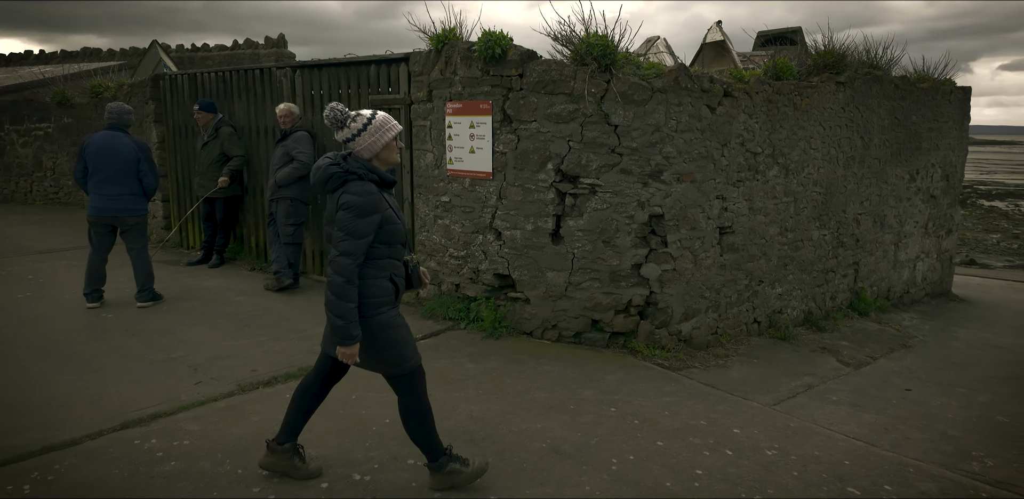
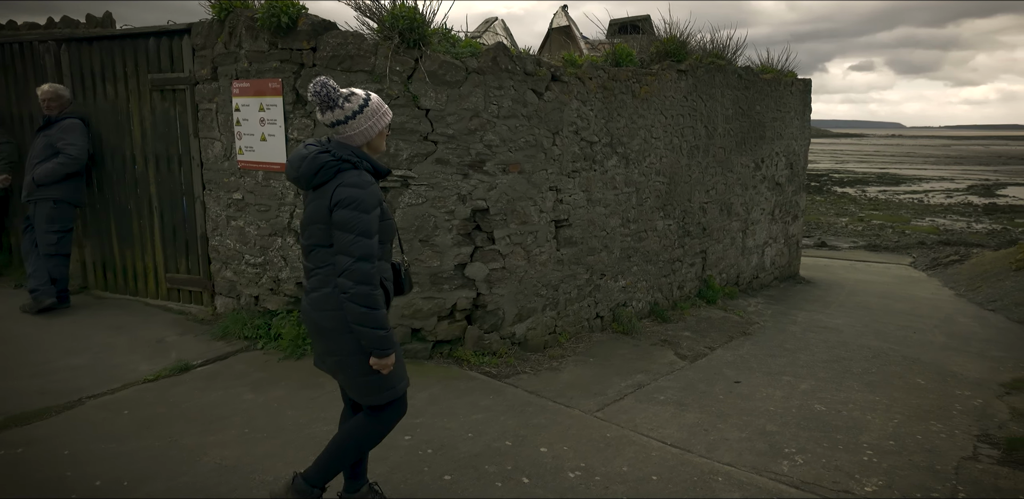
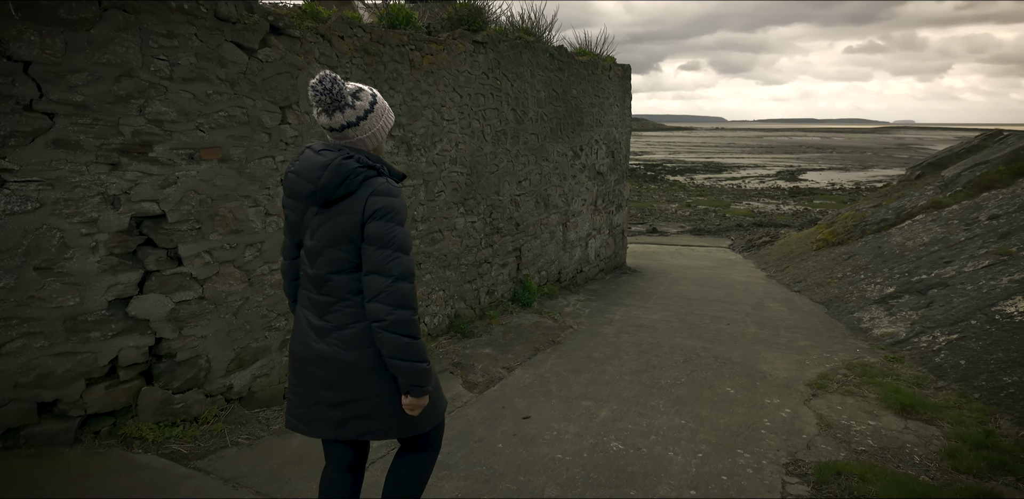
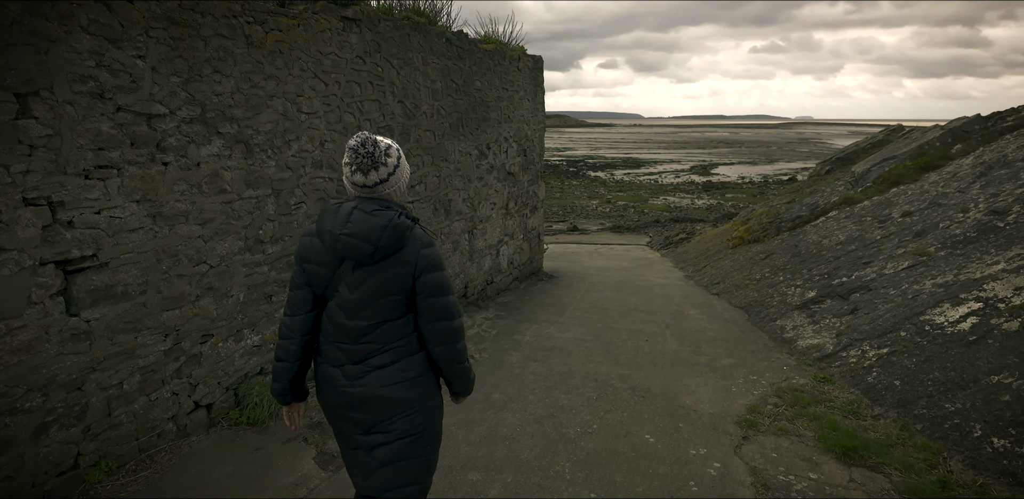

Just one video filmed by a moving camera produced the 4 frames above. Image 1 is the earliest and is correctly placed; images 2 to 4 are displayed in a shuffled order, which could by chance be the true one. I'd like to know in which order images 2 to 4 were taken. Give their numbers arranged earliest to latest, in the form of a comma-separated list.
2, 3, 4
